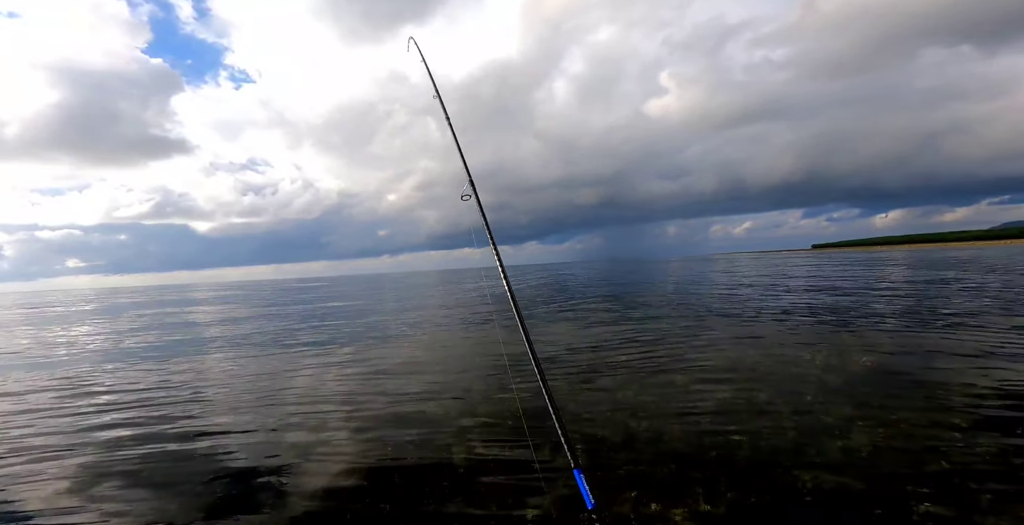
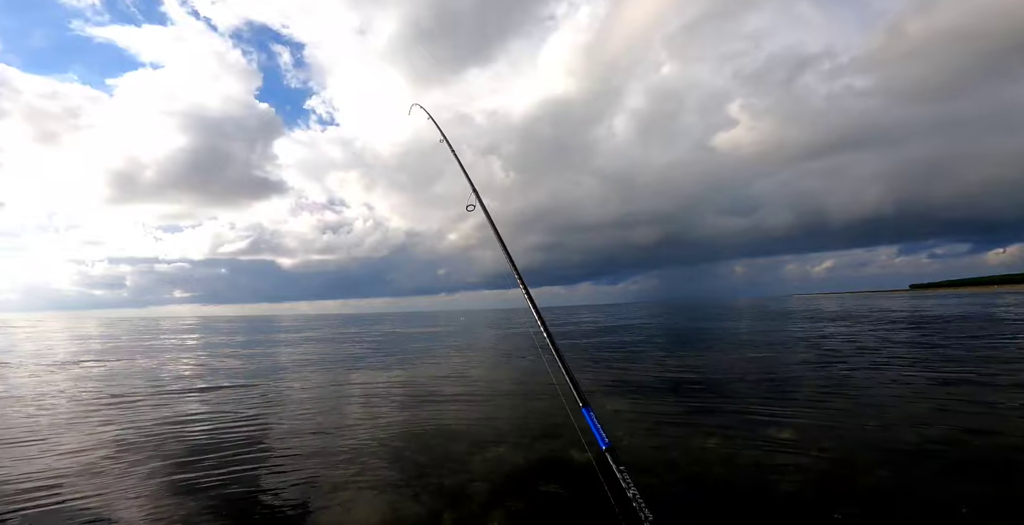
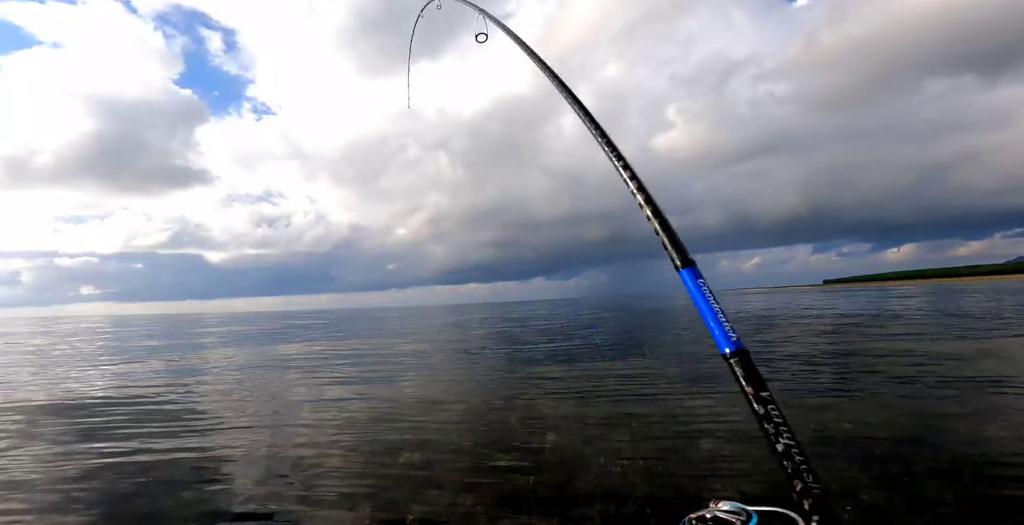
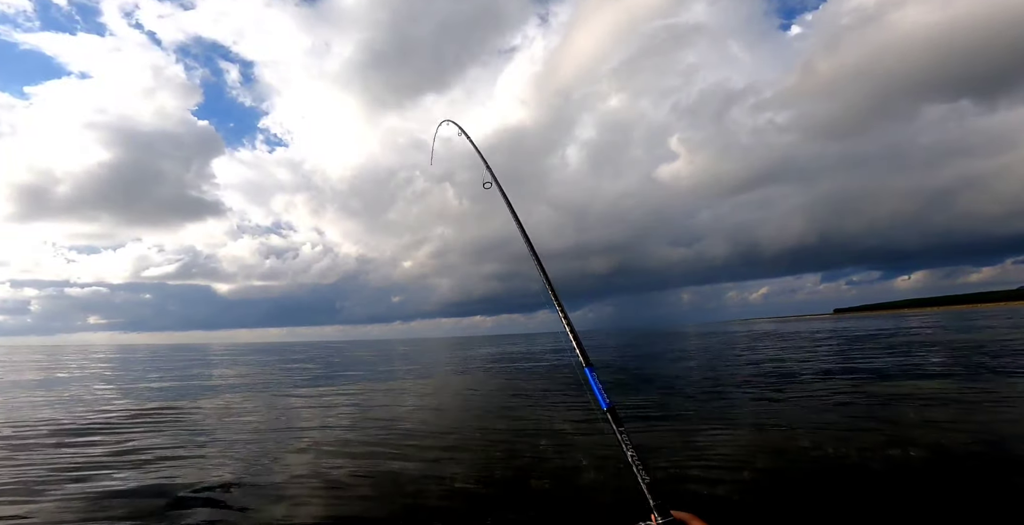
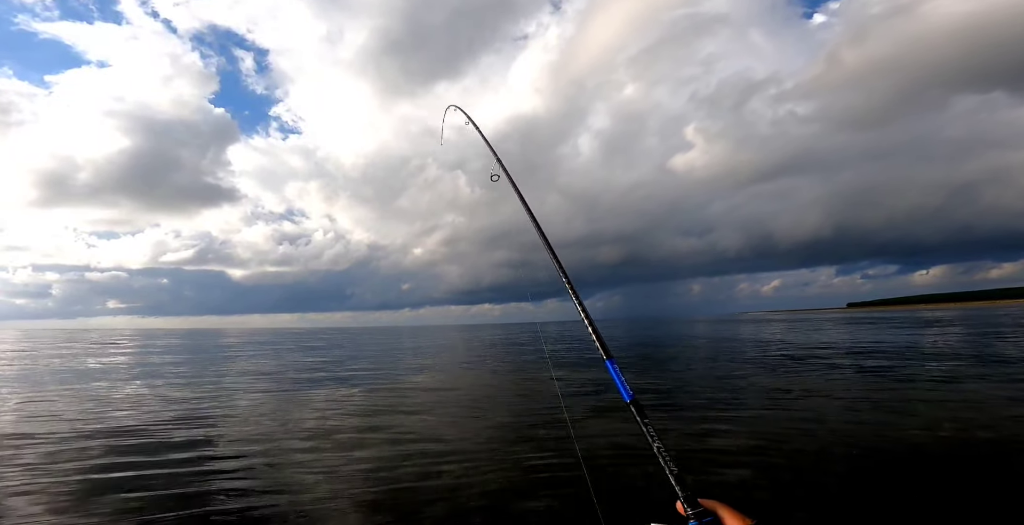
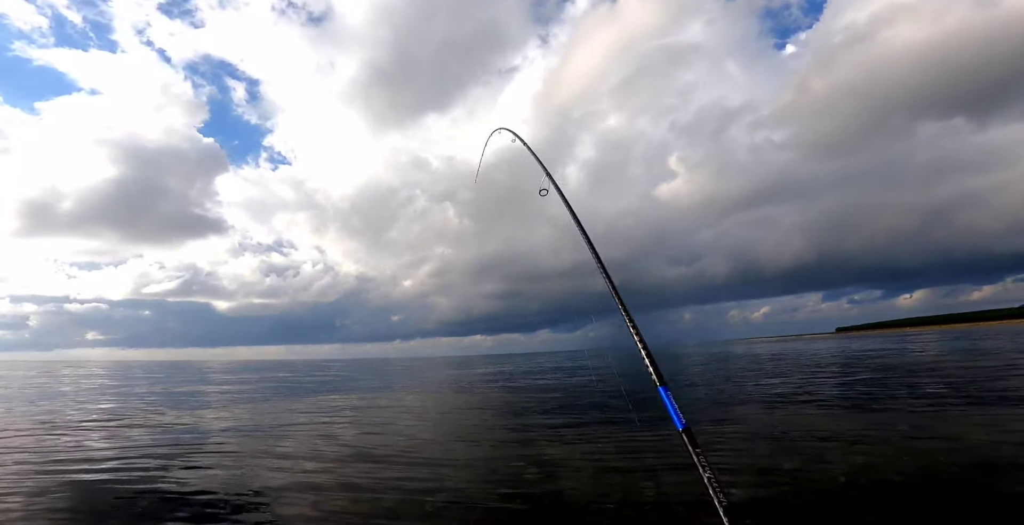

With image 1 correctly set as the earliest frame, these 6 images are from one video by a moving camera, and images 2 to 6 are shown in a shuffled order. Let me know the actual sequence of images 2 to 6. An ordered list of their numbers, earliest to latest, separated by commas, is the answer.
3, 6, 4, 5, 2
